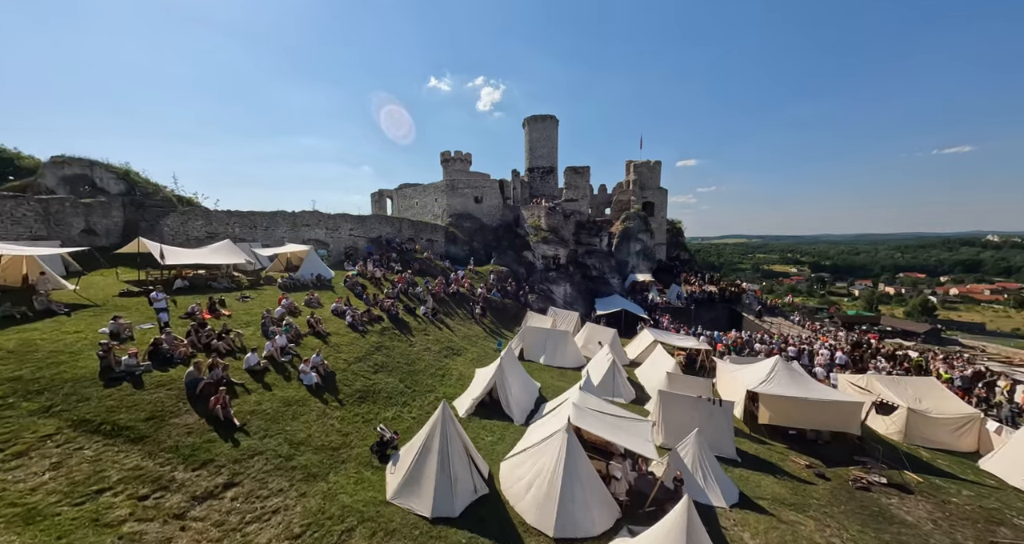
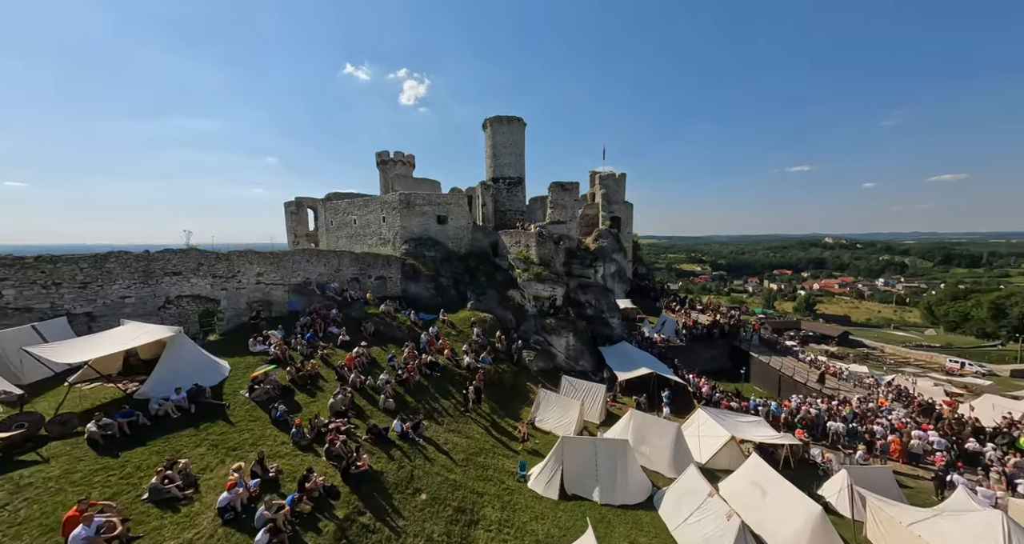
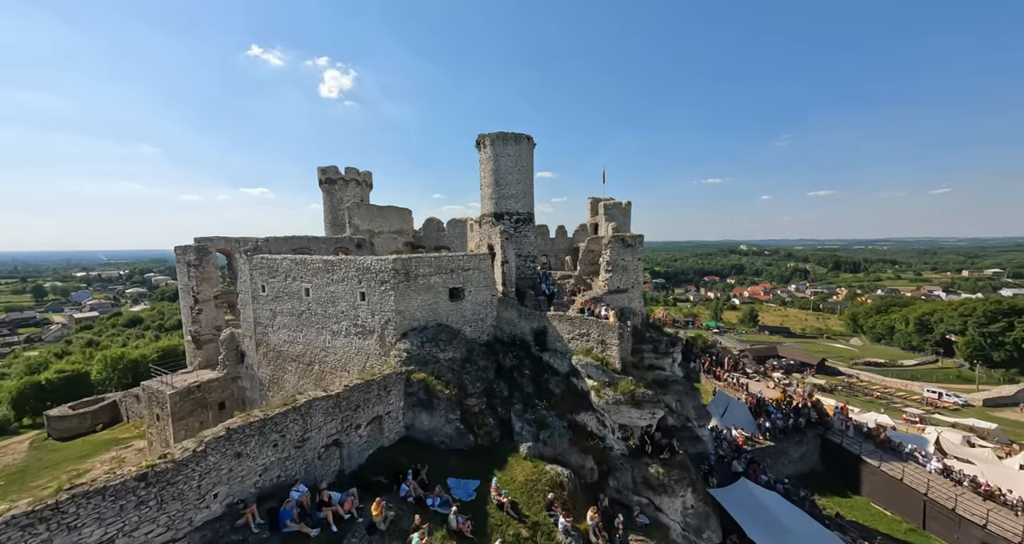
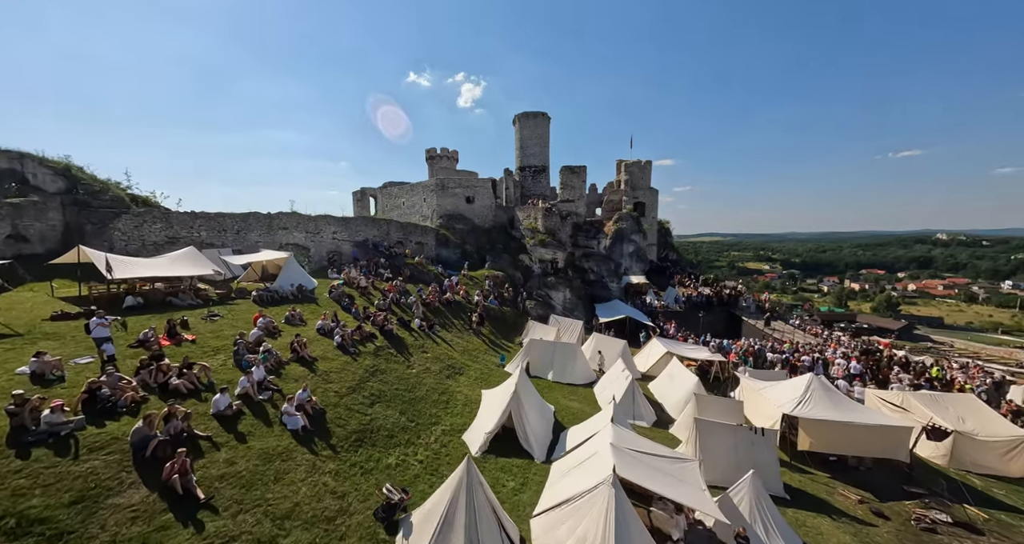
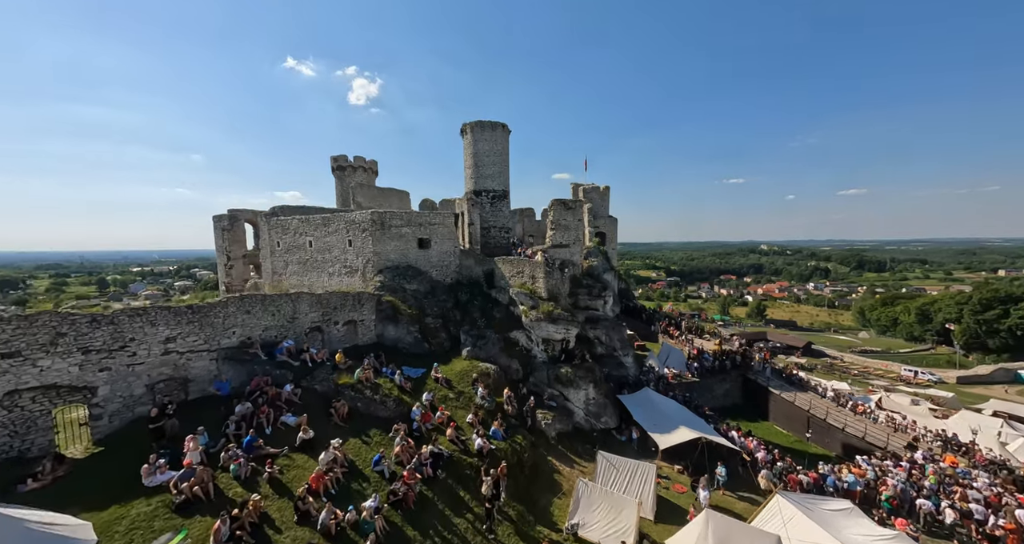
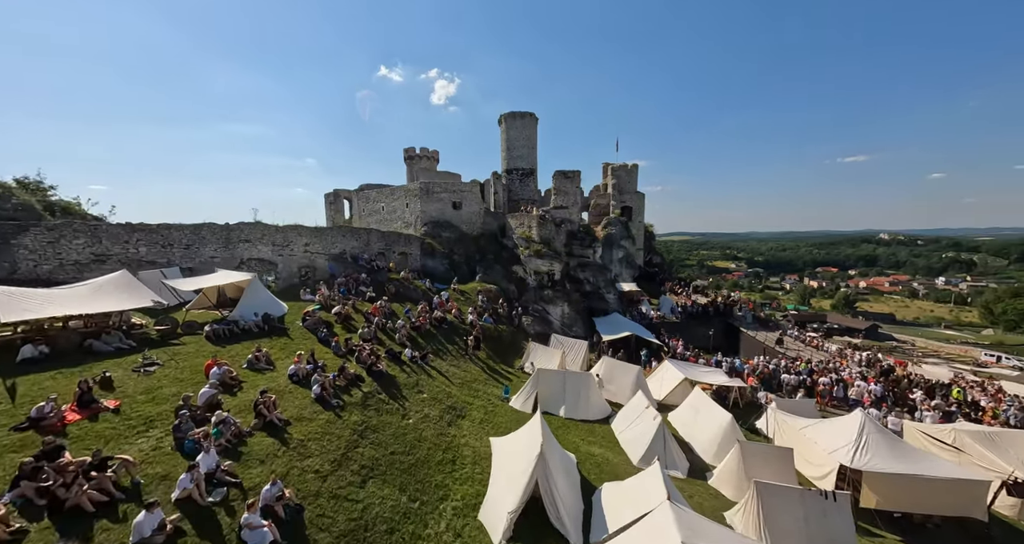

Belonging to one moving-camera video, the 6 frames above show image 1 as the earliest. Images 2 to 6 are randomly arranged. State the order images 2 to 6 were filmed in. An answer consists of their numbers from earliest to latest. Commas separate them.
4, 6, 2, 5, 3
